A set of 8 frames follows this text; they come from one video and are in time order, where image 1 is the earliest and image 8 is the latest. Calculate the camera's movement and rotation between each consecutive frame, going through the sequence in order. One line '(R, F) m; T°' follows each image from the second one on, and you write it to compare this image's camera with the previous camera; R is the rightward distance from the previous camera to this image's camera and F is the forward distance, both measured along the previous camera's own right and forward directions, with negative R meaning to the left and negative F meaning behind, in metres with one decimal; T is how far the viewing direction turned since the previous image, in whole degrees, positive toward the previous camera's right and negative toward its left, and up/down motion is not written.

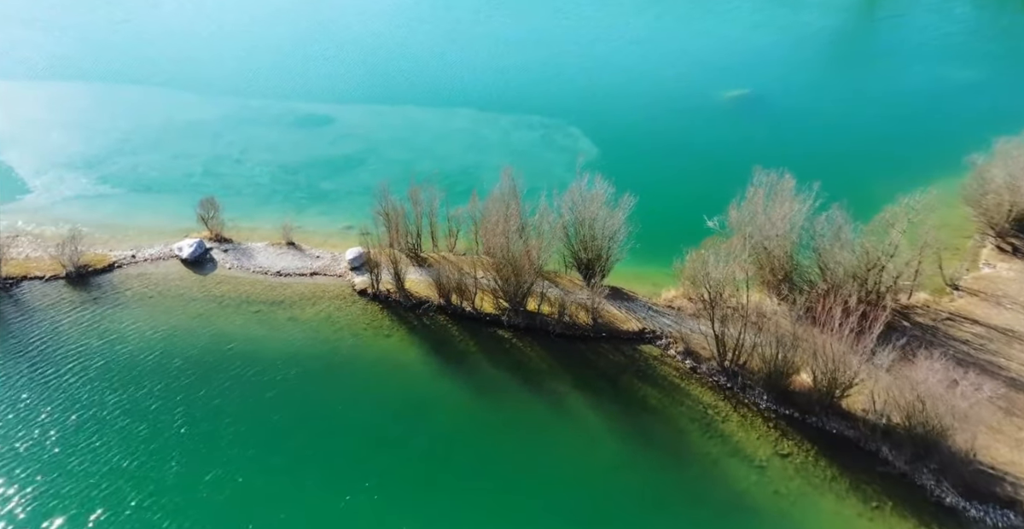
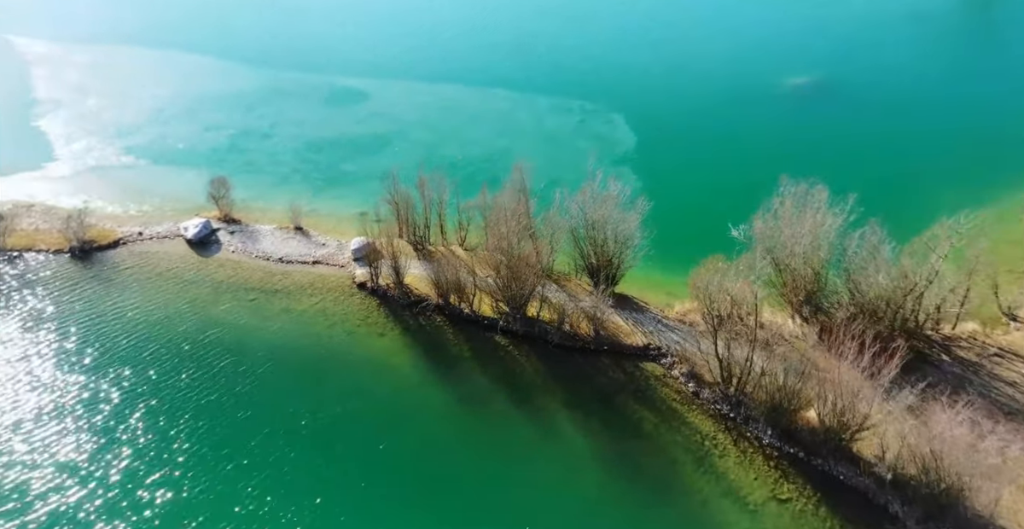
(+1.4, +1.4) m; -3°
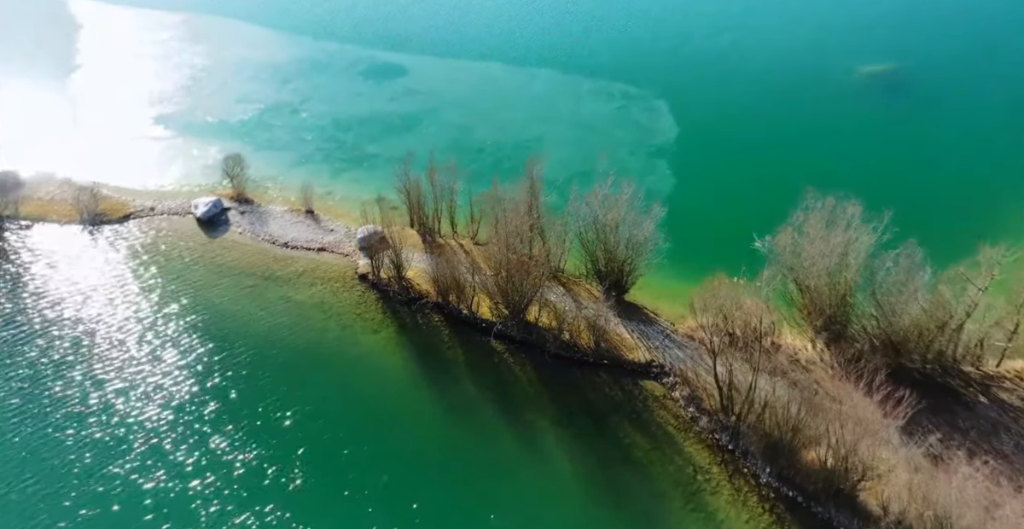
(+1.4, +1.2) m; -3°
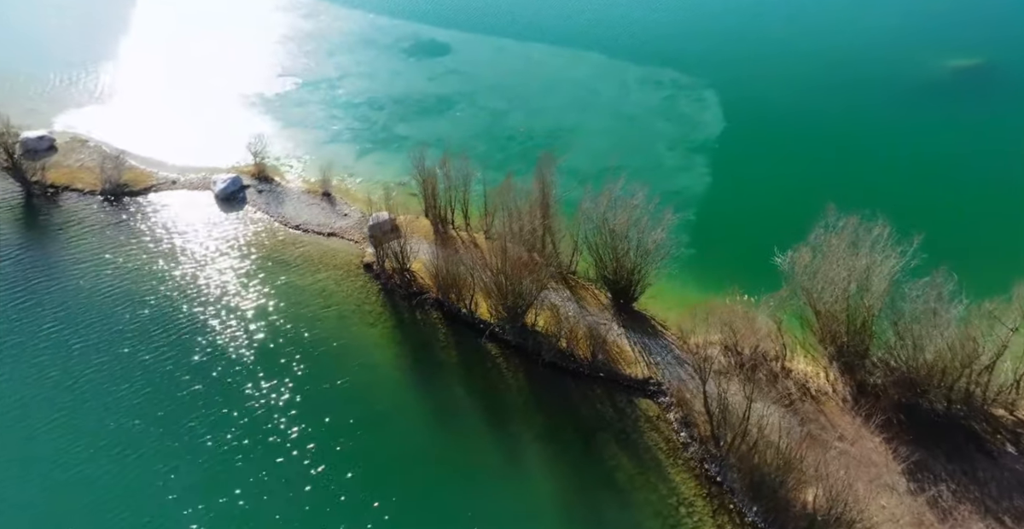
(+1.6, +0.9) m; -4°
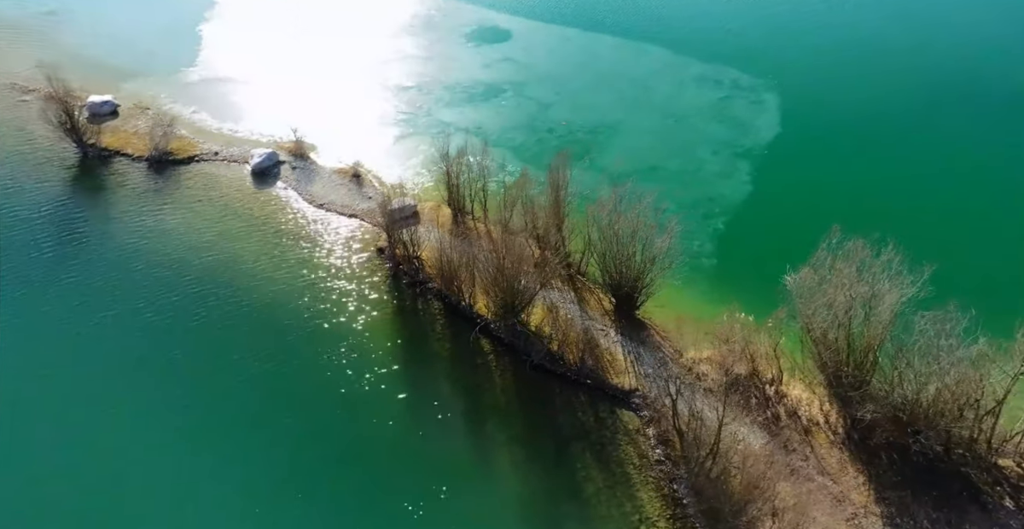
(+2.2, +0.1) m; -5°
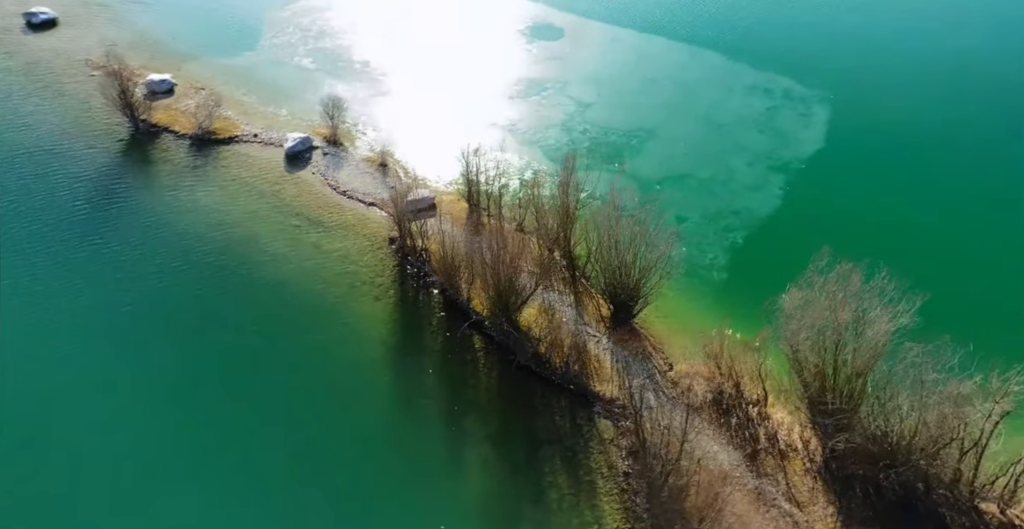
(+2.2, -0.3) m; -5°
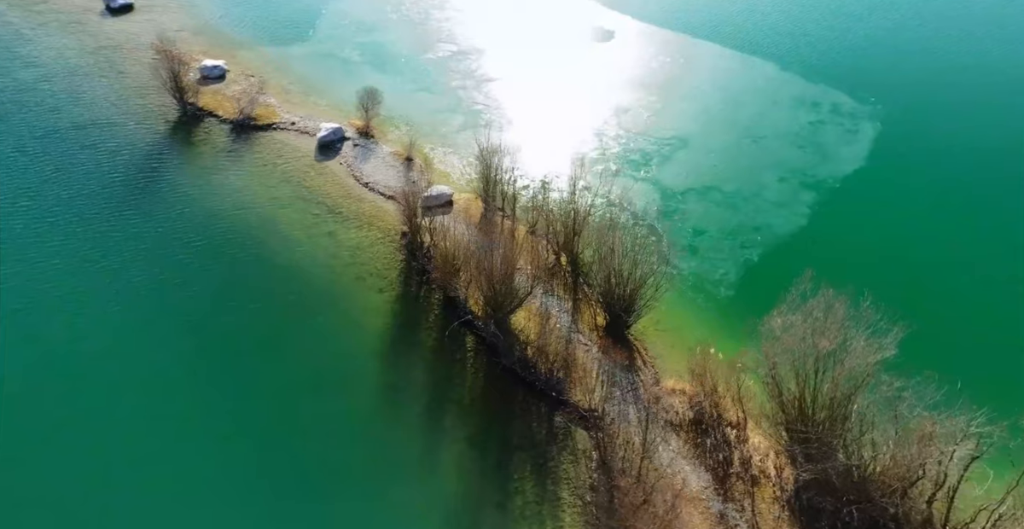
(+2.2, -0.3) m; -5°
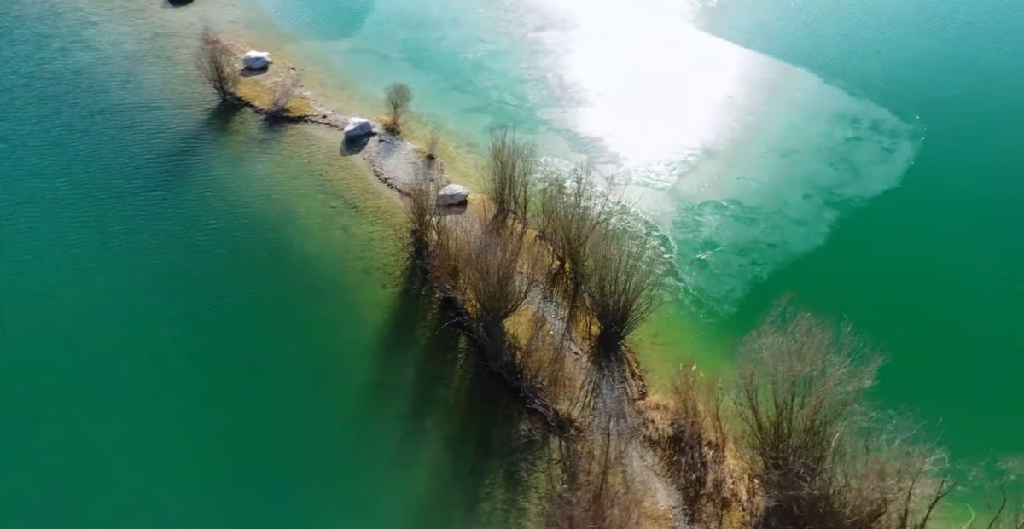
(+2.0, -0.3) m; -4°
